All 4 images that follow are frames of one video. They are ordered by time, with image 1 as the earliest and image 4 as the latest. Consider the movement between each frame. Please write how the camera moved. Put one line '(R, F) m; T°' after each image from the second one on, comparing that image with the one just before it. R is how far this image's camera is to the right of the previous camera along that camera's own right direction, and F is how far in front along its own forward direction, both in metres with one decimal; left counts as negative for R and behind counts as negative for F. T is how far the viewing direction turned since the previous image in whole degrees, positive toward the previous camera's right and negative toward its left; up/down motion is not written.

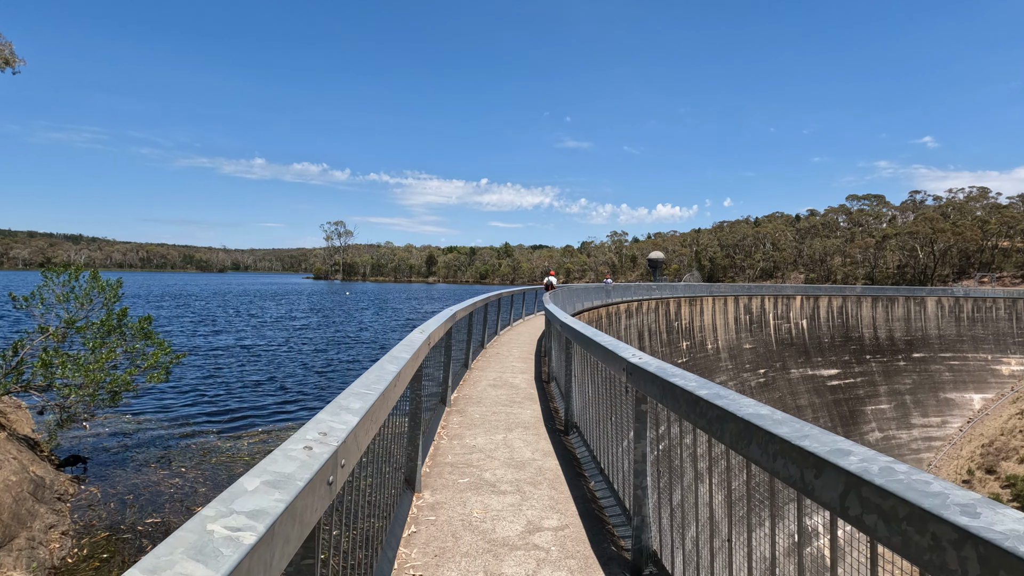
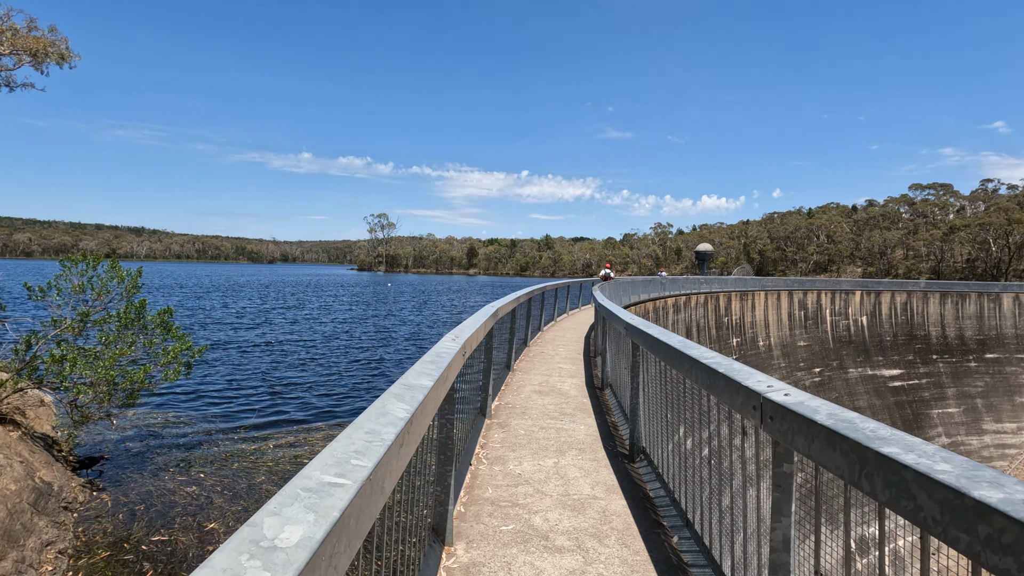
(-0.2, +1.2) m; -4°
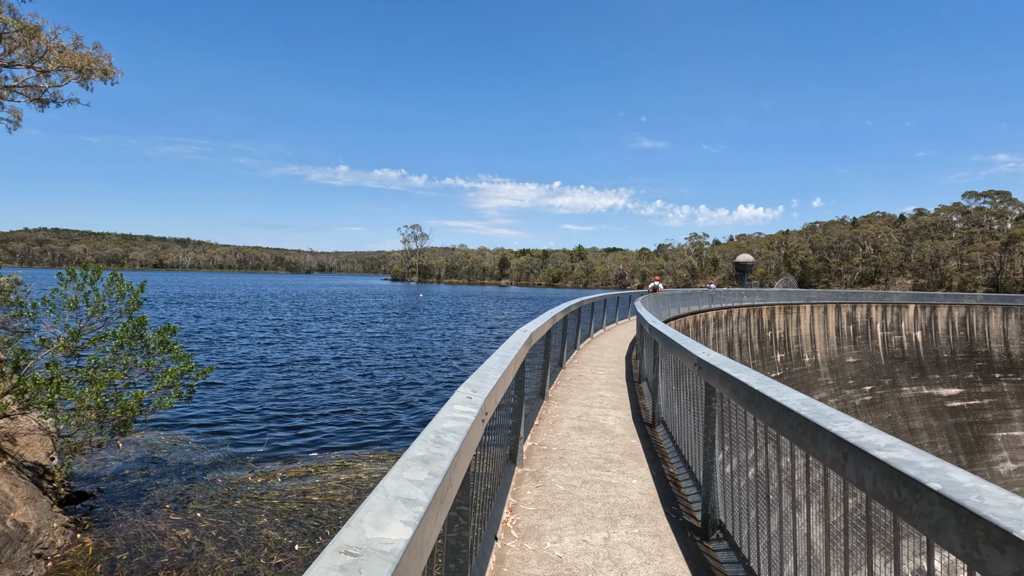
(-0.1, +1.2) m; -3°
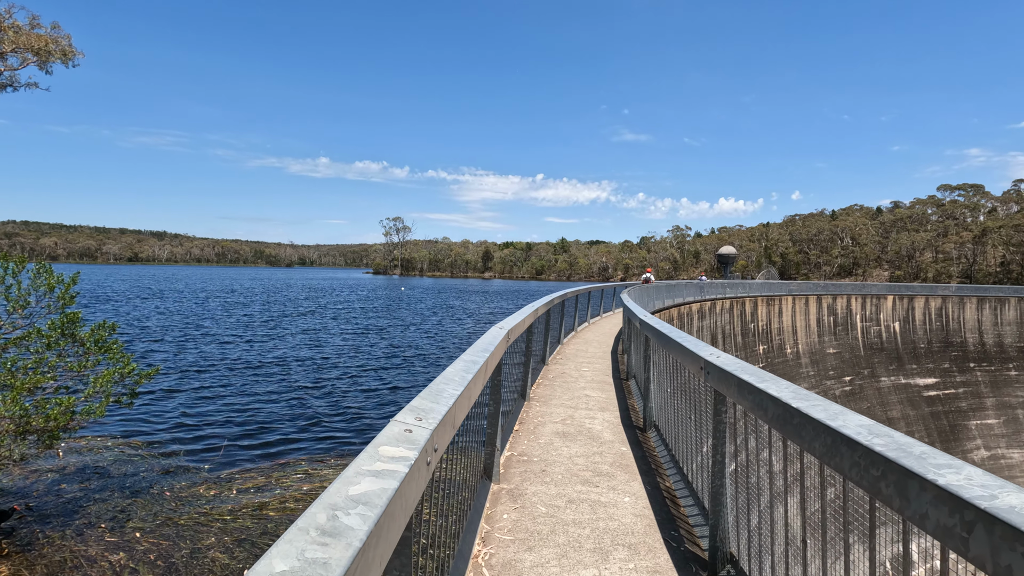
(+0.1, +0.8) m; +2°
